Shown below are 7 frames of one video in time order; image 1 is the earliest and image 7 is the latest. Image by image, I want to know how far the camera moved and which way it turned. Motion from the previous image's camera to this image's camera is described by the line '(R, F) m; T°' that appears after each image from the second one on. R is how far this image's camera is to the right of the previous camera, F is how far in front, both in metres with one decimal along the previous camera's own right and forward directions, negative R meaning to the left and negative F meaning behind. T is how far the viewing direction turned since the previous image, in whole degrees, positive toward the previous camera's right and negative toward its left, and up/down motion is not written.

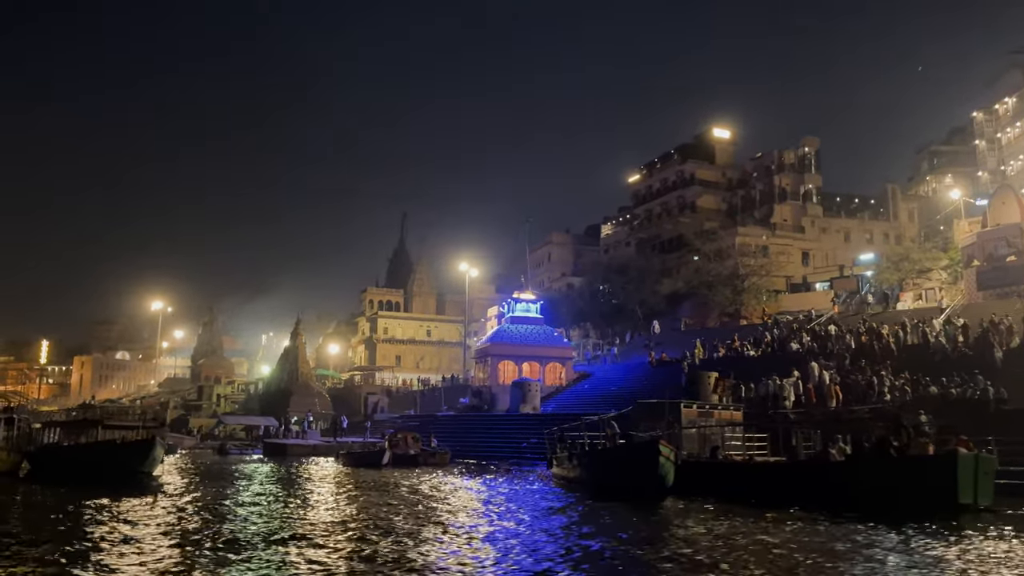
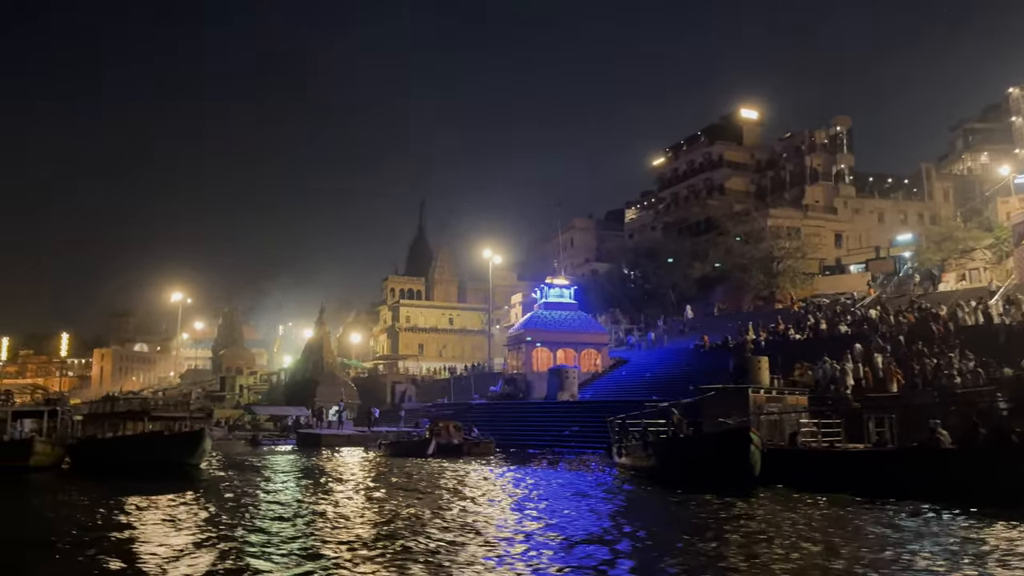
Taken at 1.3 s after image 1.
(-1.3, +0.9) m; -1°
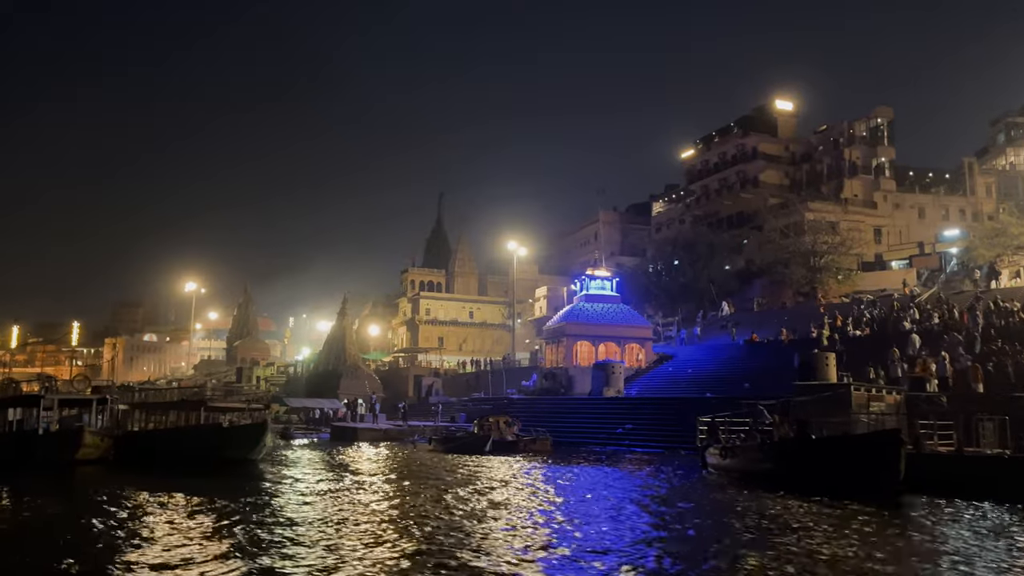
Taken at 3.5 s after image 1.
(-2.0, +1.5) m; 0°
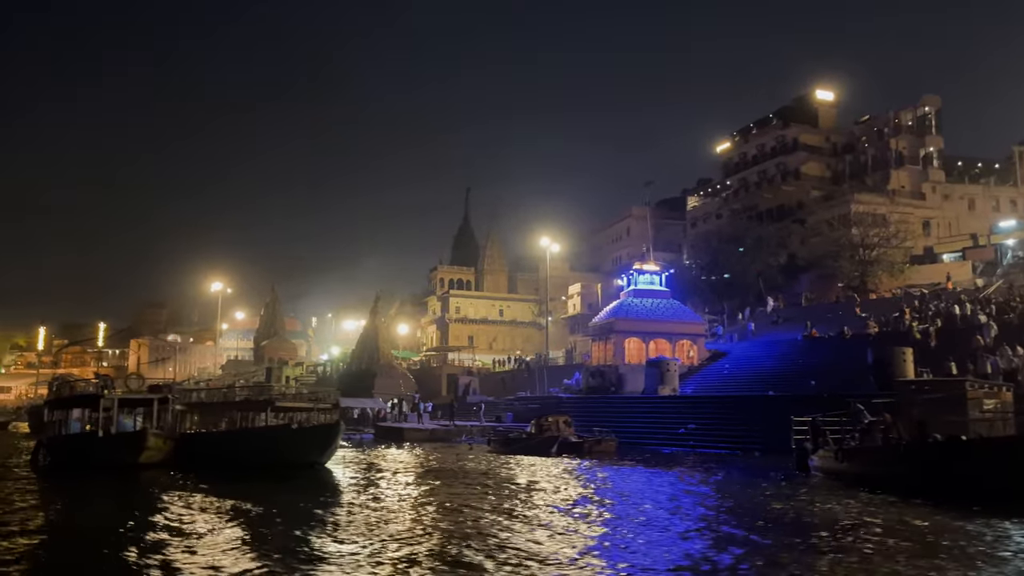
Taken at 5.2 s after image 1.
(-1.6, +1.2) m; -1°
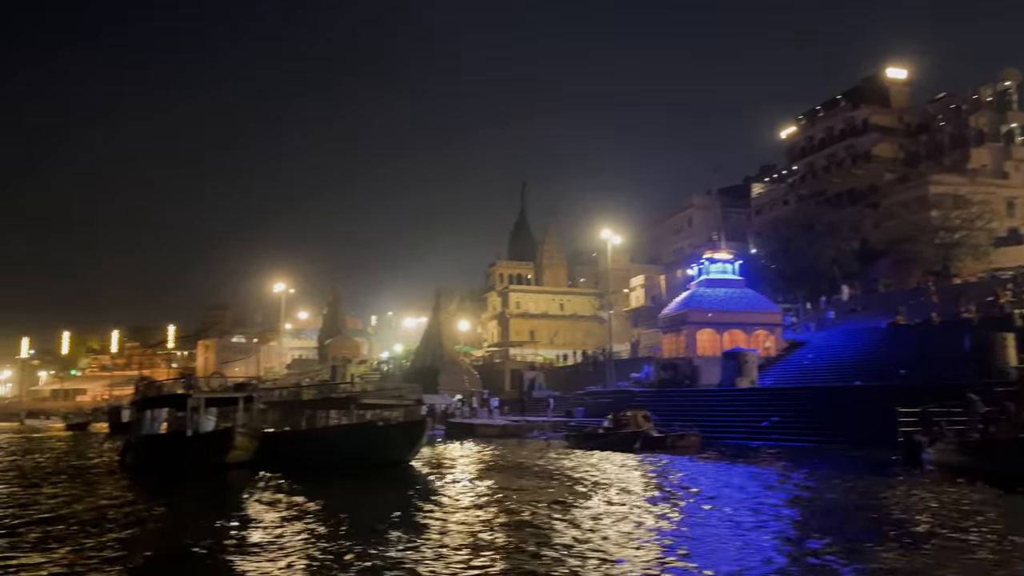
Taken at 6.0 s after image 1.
(-0.8, +0.4) m; -4°
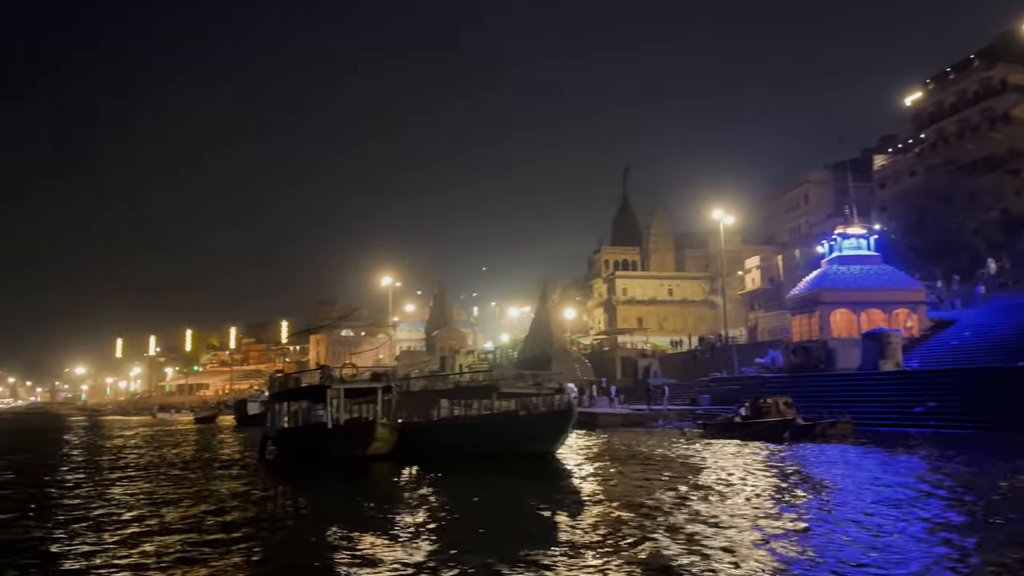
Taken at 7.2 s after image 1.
(-1.2, +0.6) m; -7°
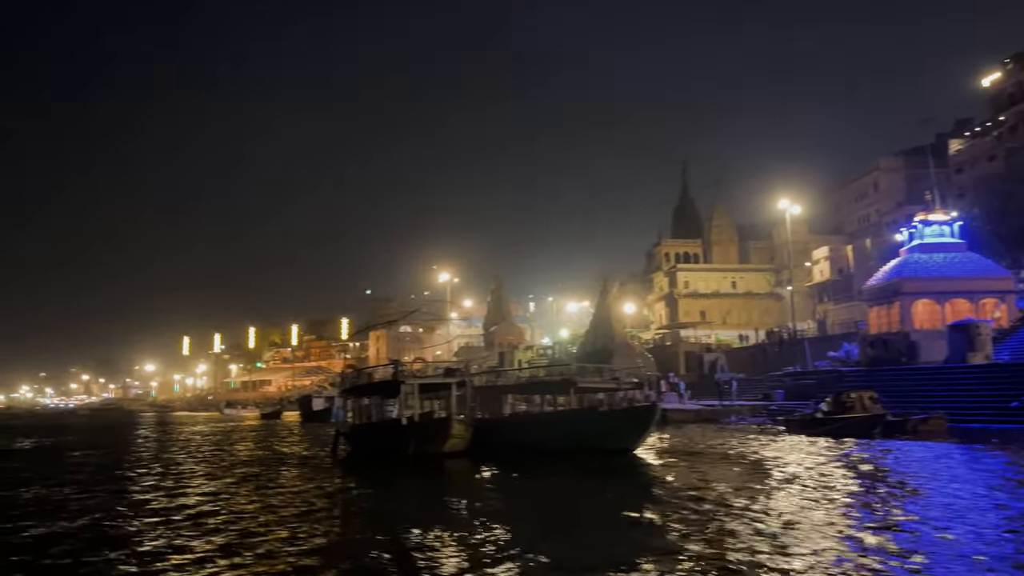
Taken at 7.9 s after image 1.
(-0.5, +0.3) m; -4°
